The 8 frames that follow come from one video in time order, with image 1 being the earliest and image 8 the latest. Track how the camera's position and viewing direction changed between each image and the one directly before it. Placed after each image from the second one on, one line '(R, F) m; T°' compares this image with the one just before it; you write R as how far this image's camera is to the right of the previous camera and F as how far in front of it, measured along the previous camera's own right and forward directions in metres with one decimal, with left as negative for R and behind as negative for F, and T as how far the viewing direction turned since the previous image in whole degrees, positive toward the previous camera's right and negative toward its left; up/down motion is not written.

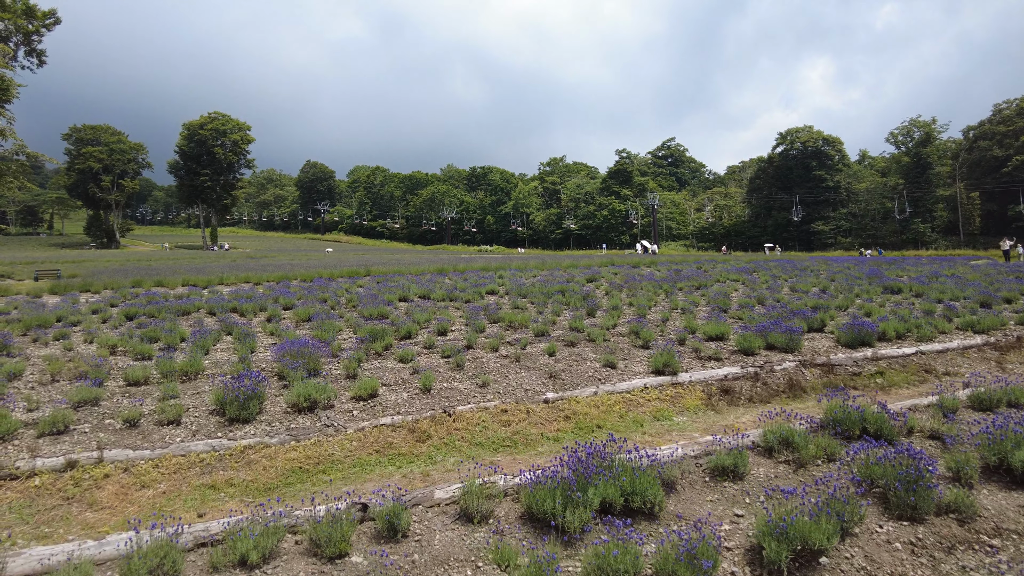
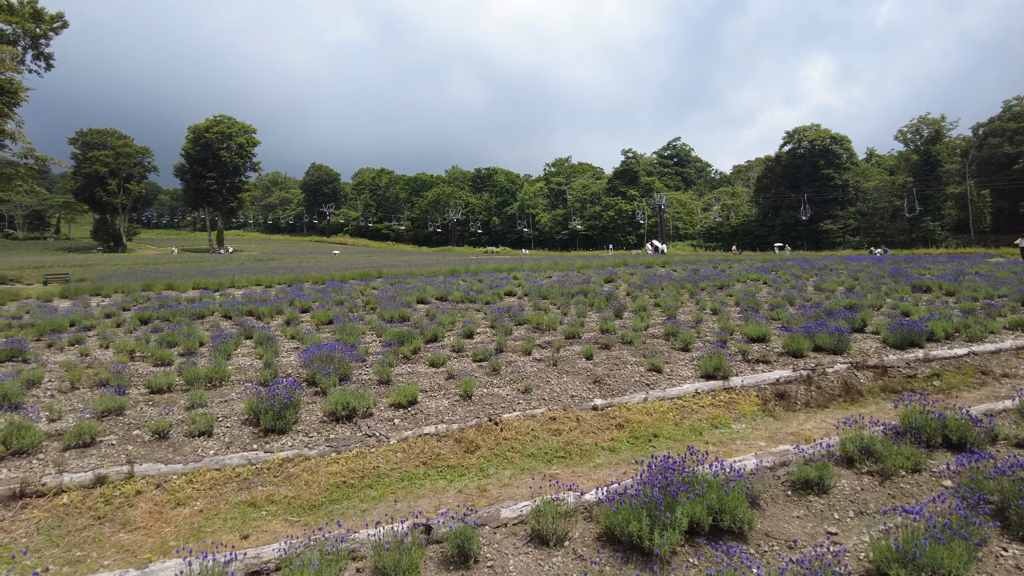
(-0.4, +0.4) m; 0°
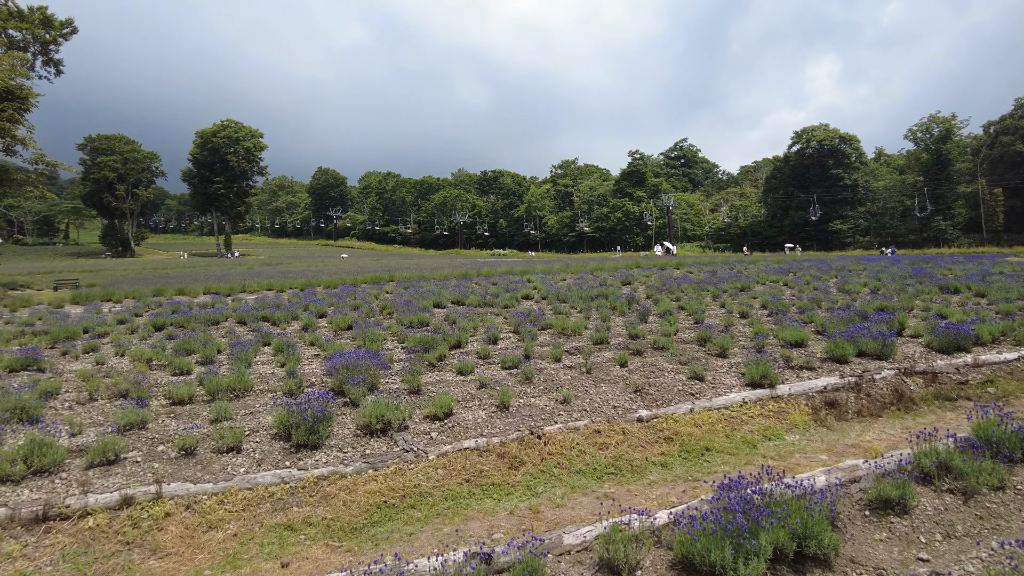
(-0.3, +0.3) m; -1°
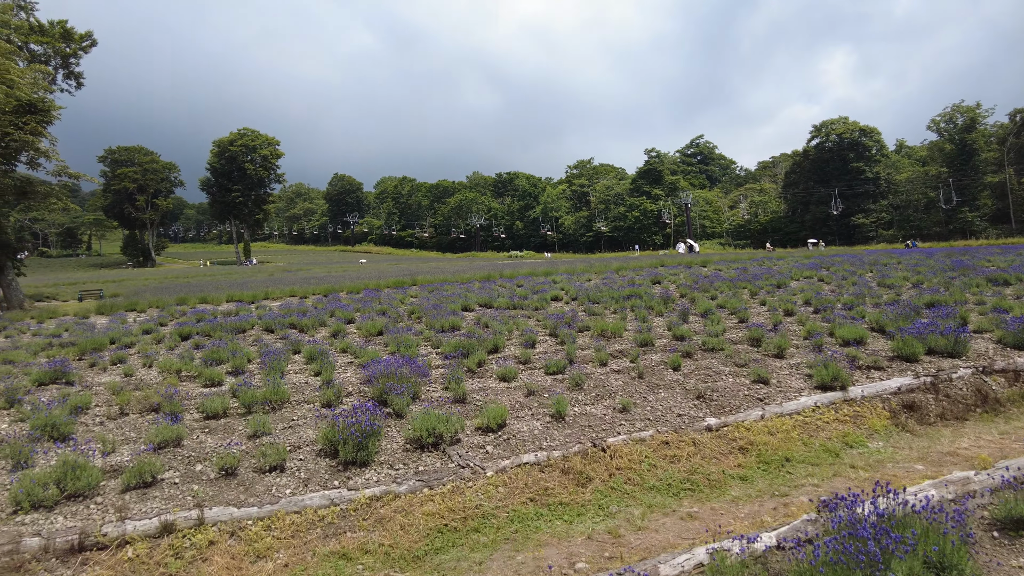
(-0.3, +0.4) m; -1°
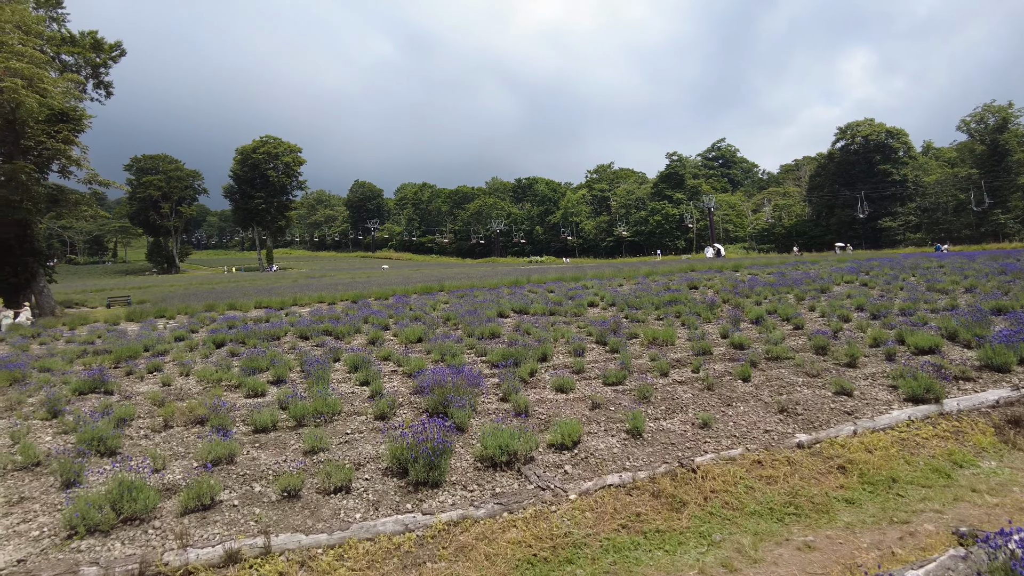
(-0.5, +0.4) m; -2°
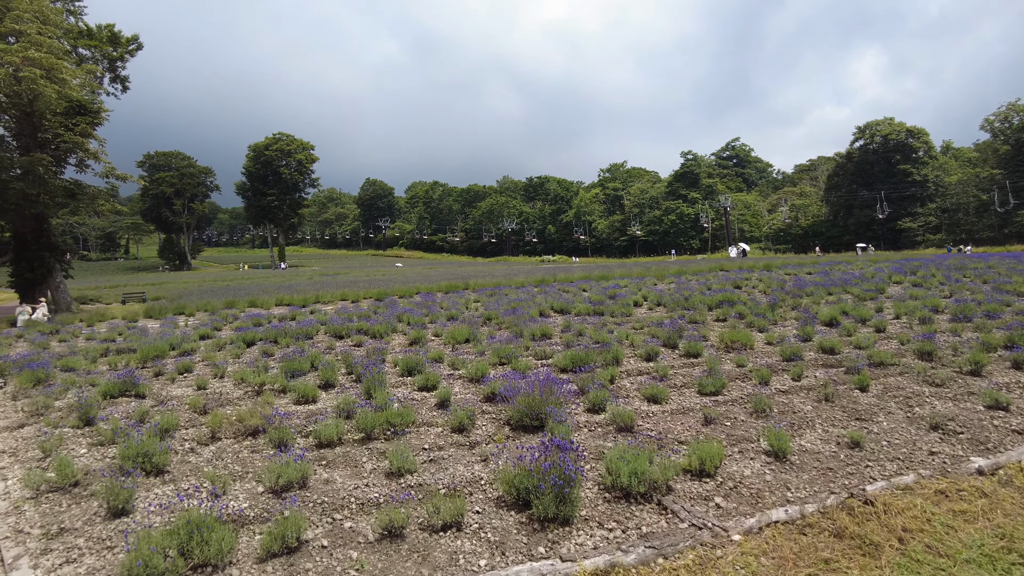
(-0.8, +0.8) m; -1°
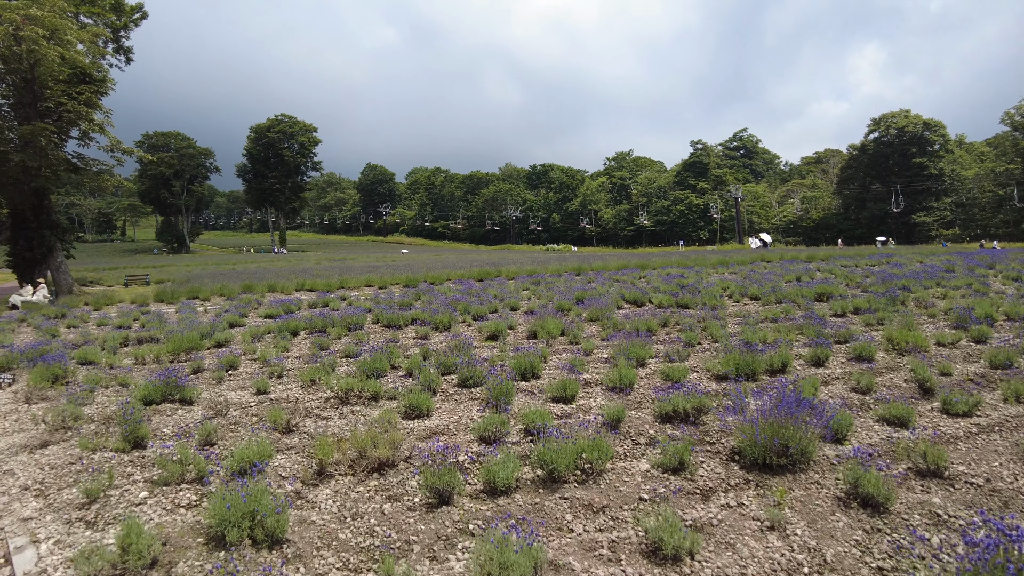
(-1.6, +1.8) m; 0°
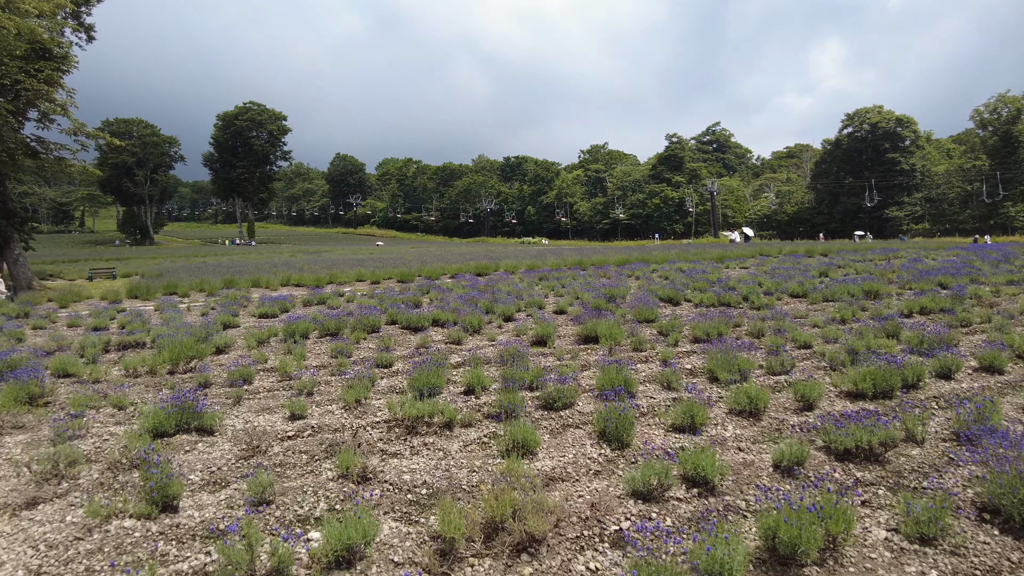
(-1.1, +1.2) m; +3°
